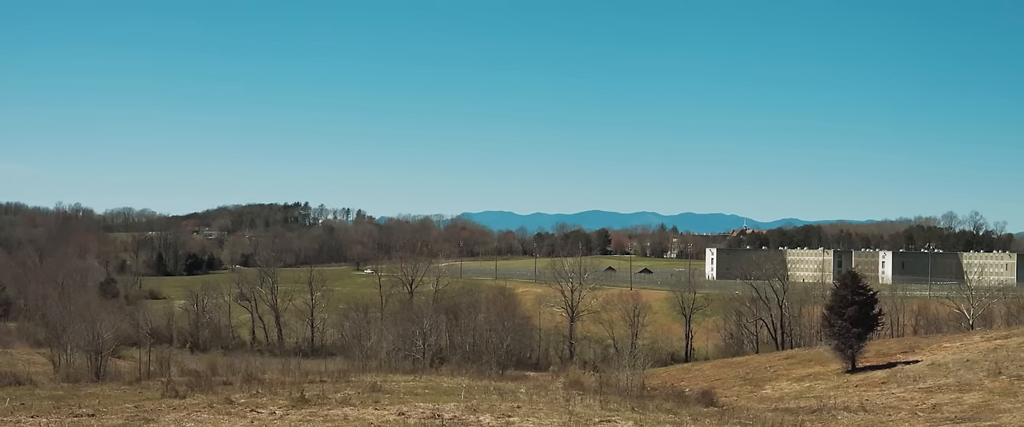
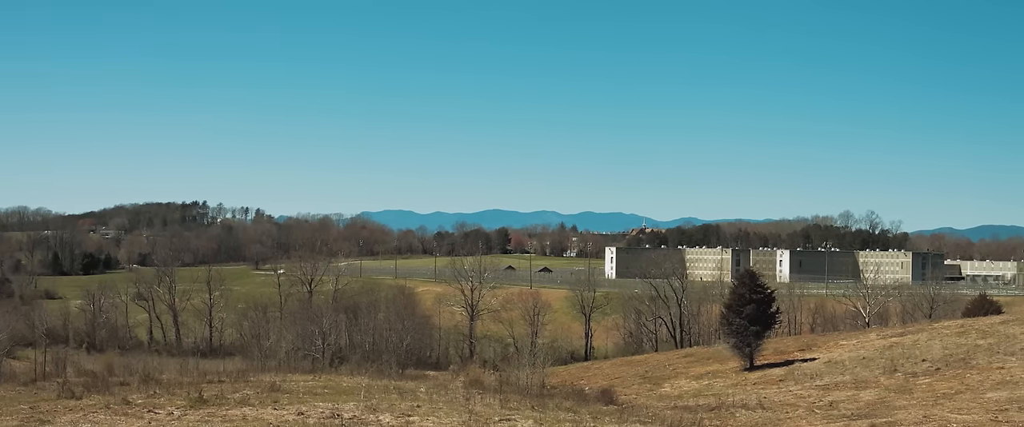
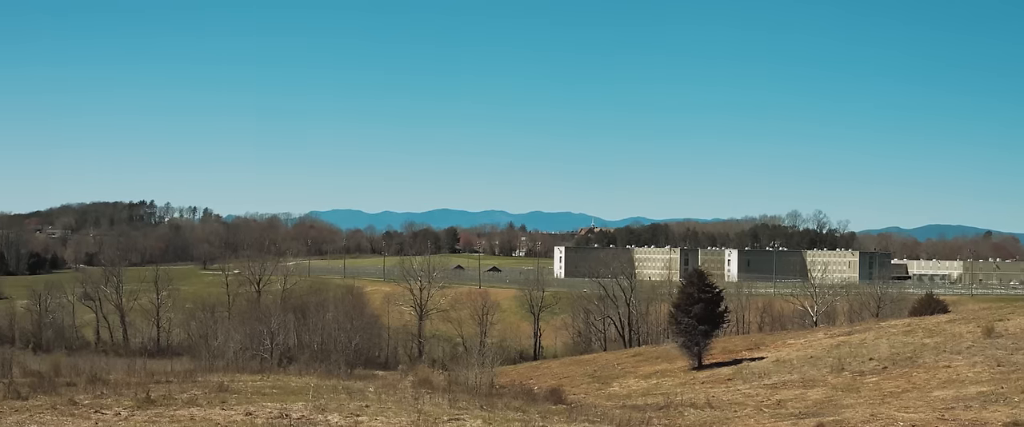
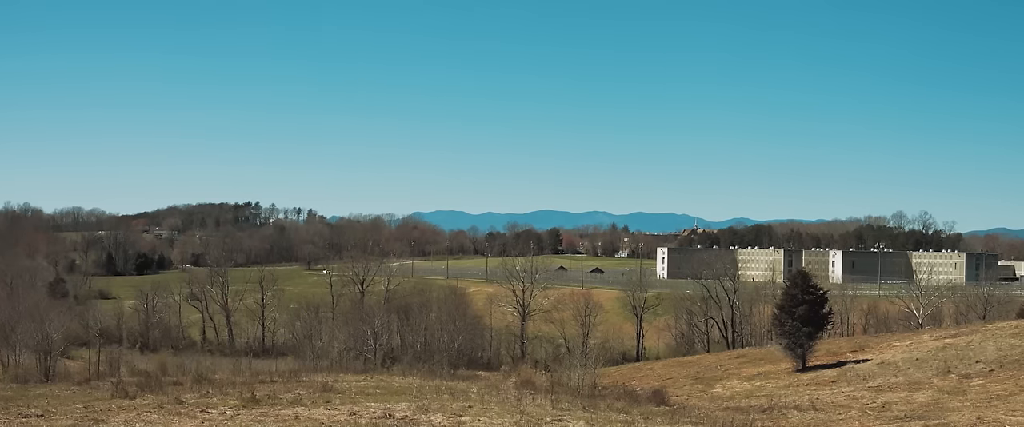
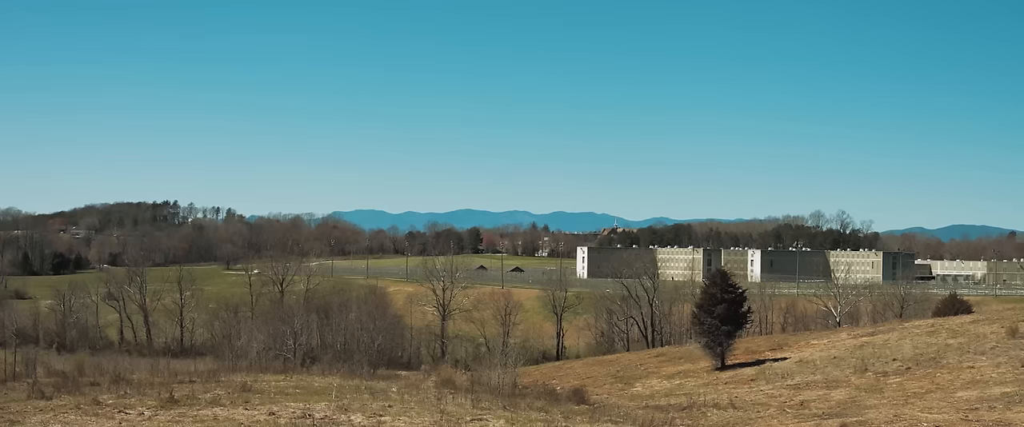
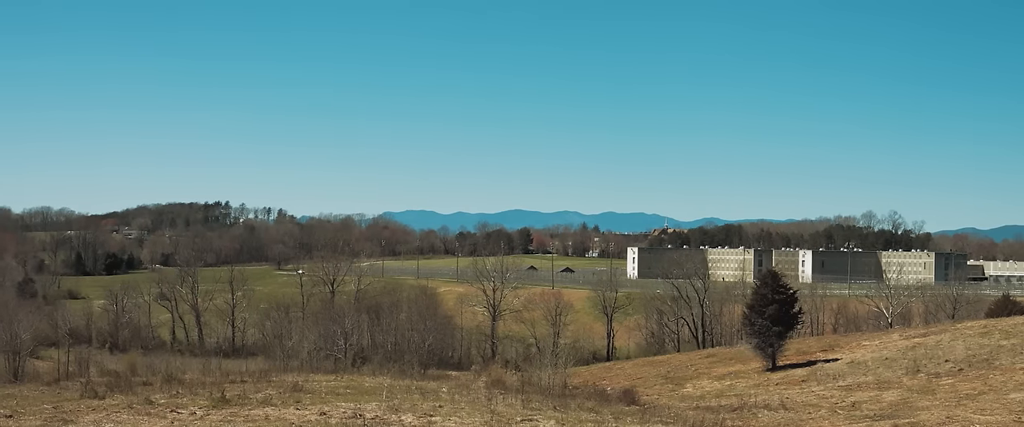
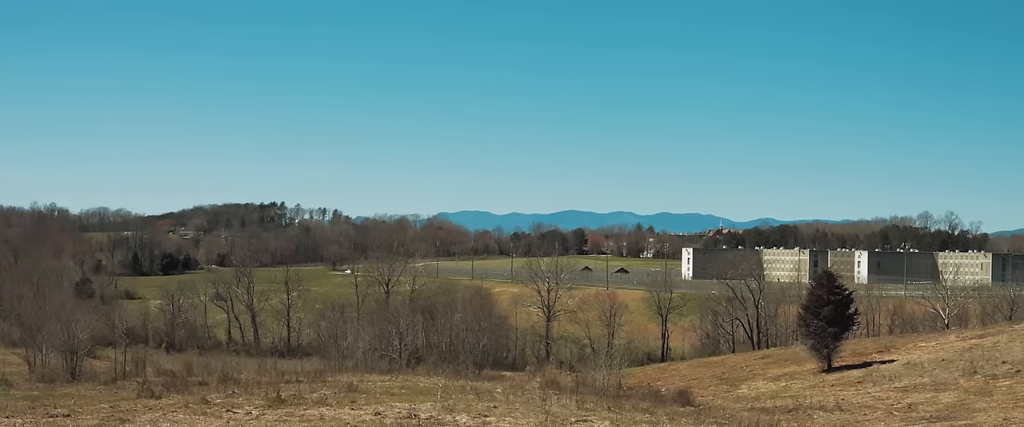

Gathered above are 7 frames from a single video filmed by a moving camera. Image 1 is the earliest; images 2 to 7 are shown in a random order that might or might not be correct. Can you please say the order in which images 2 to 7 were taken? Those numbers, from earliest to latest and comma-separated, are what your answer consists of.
7, 4, 6, 2, 5, 3
